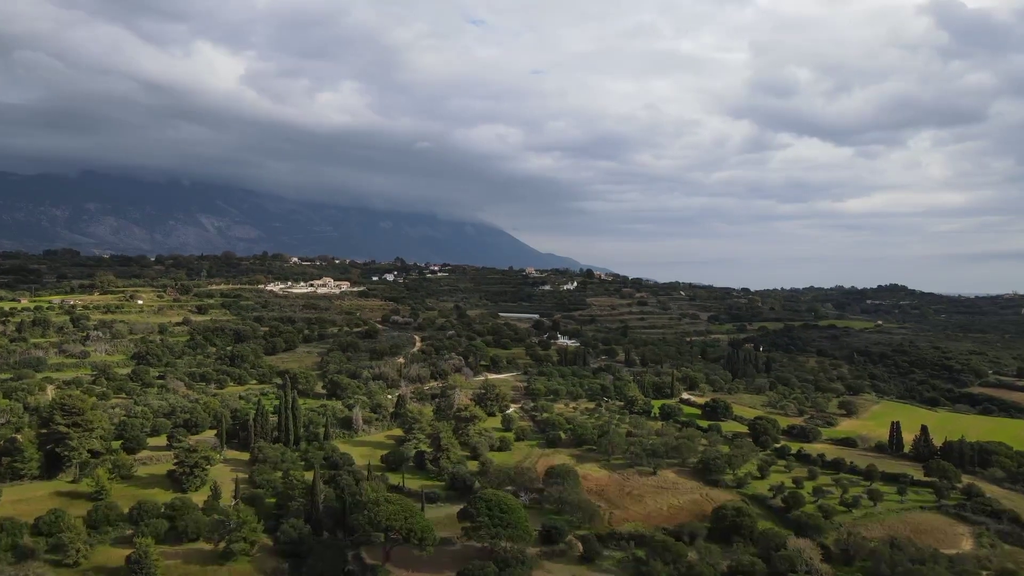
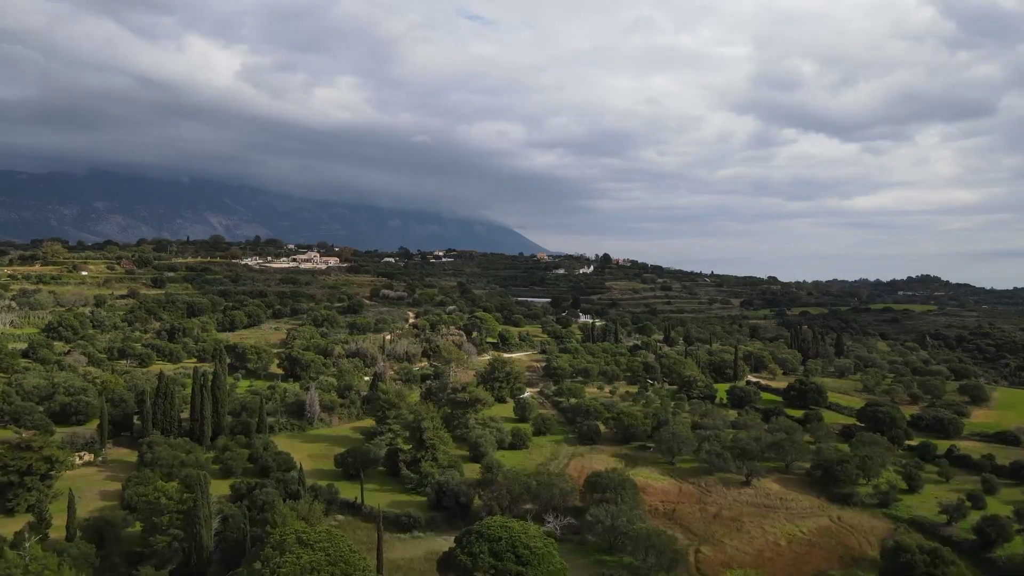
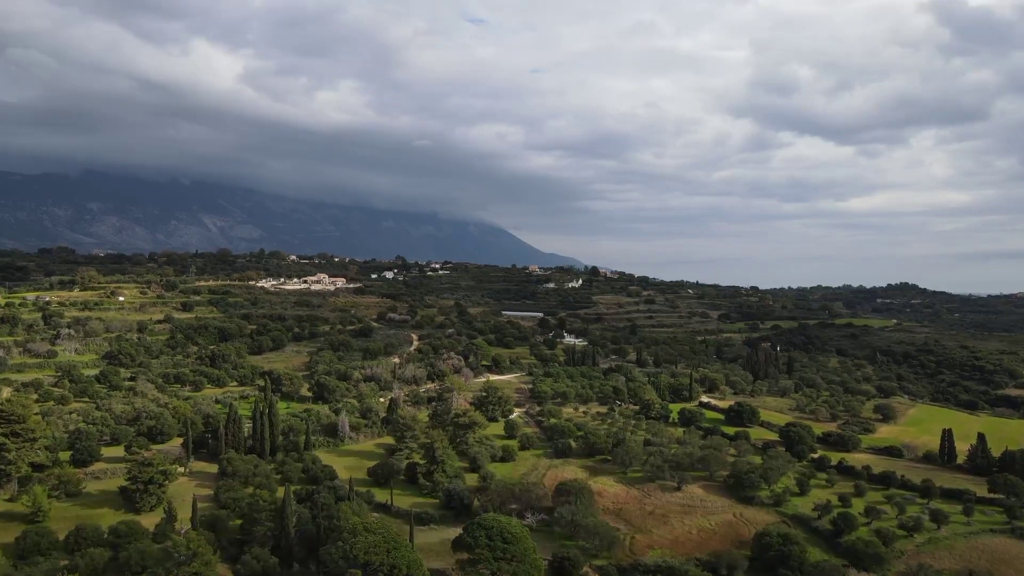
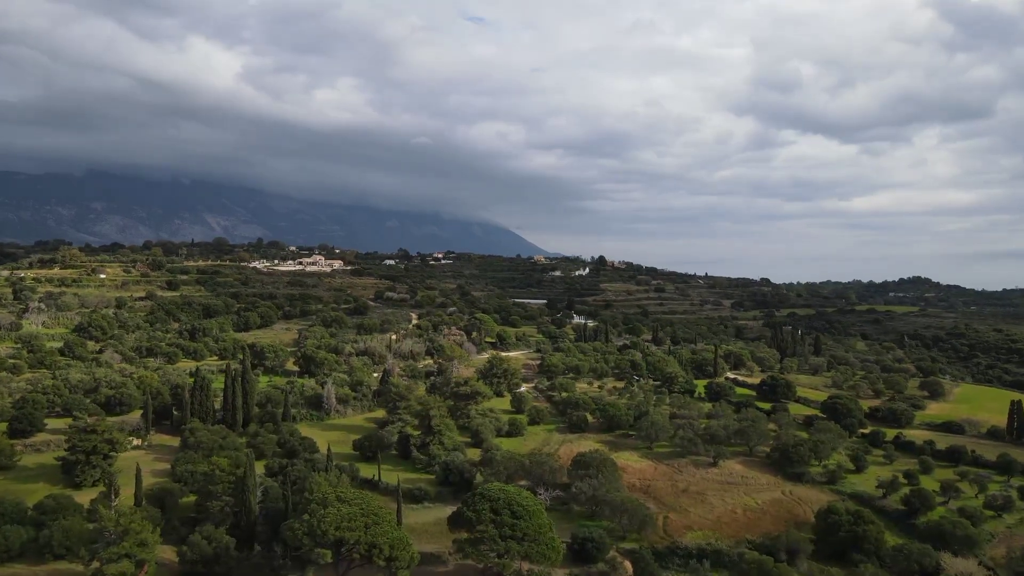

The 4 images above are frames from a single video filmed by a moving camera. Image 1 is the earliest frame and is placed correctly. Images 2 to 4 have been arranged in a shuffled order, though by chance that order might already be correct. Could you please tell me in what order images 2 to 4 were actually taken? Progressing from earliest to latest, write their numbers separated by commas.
3, 4, 2
